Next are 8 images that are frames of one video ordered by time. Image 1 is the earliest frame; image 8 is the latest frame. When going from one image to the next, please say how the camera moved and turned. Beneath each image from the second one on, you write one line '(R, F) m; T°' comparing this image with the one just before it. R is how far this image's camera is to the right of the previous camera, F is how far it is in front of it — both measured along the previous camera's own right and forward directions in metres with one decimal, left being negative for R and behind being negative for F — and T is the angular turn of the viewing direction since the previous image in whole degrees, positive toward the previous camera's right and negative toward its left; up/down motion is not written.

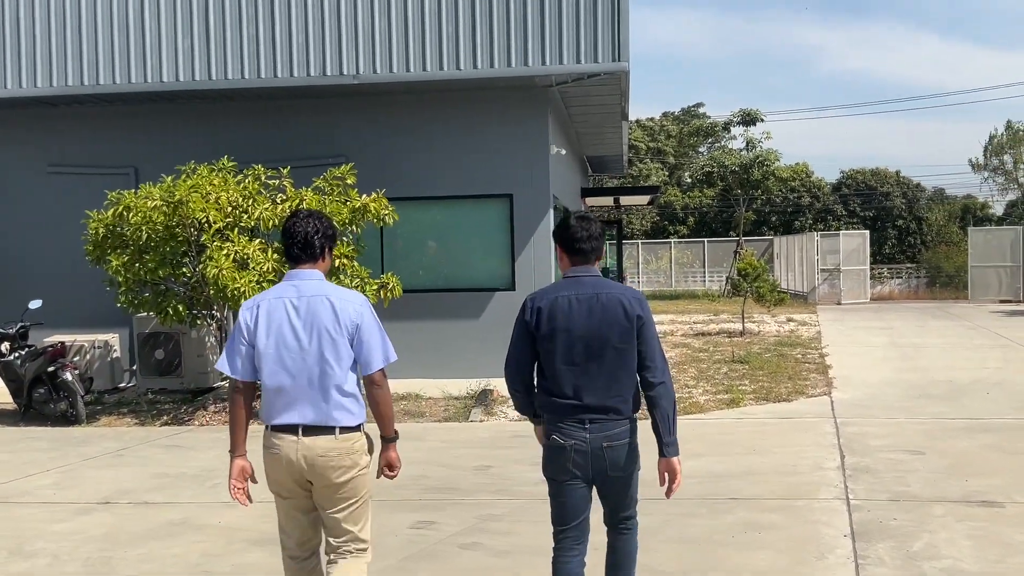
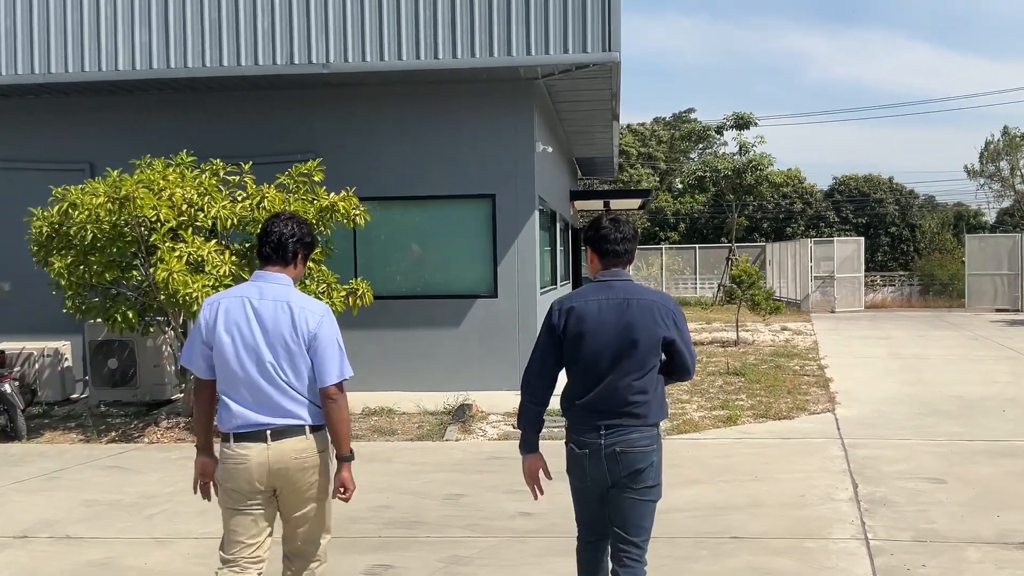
(+0.1, +0.7) m; +1°
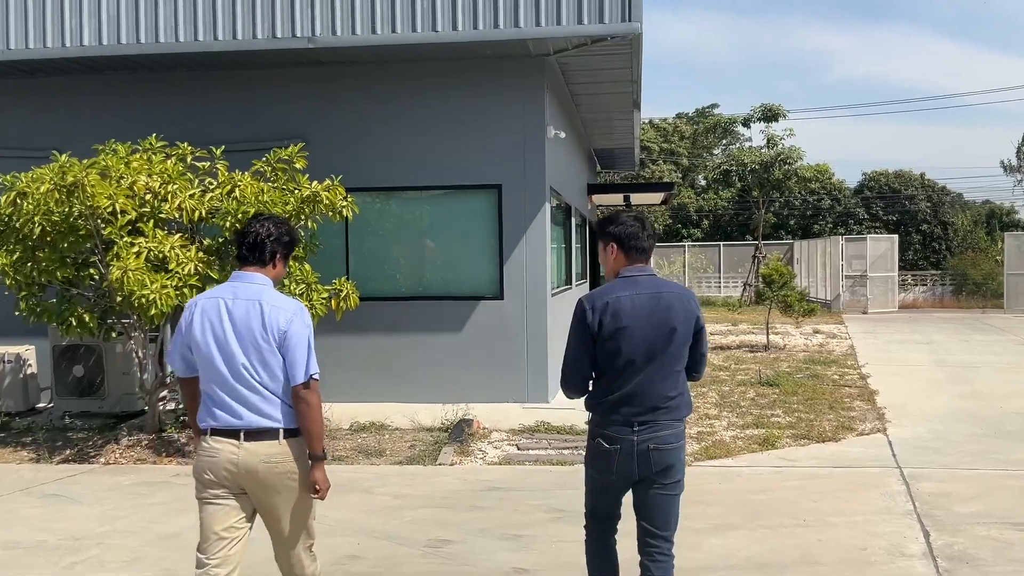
(+0.1, +1.0) m; -1°
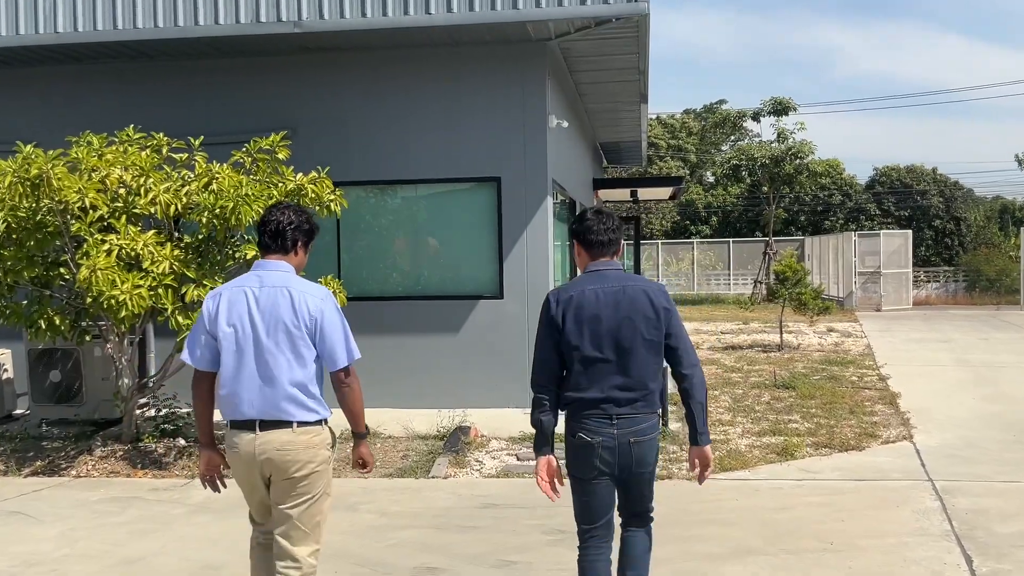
(+0.1, +0.5) m; 0°
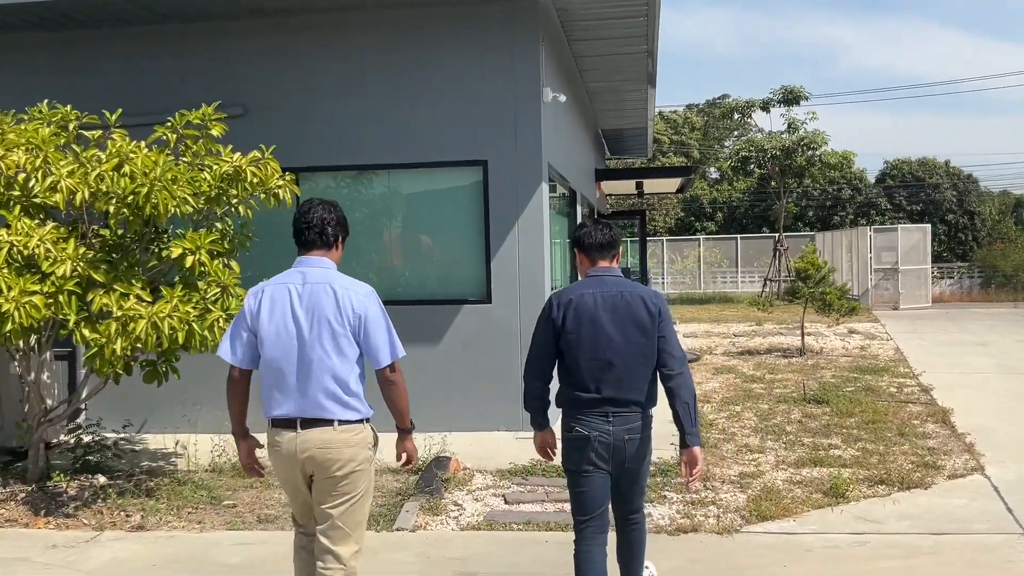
(+0.1, +1.2) m; 0°
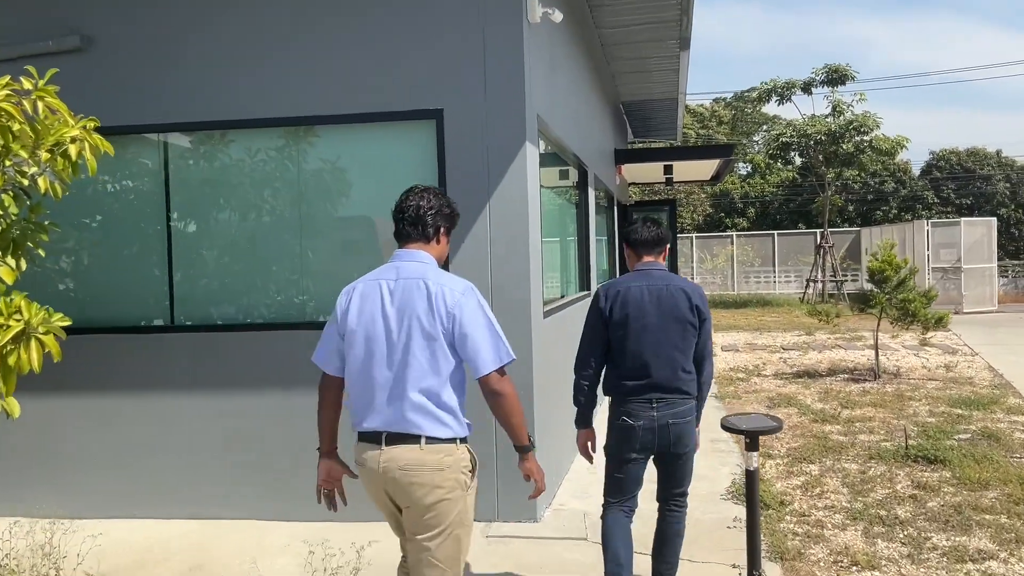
(+0.3, +2.4) m; -2°
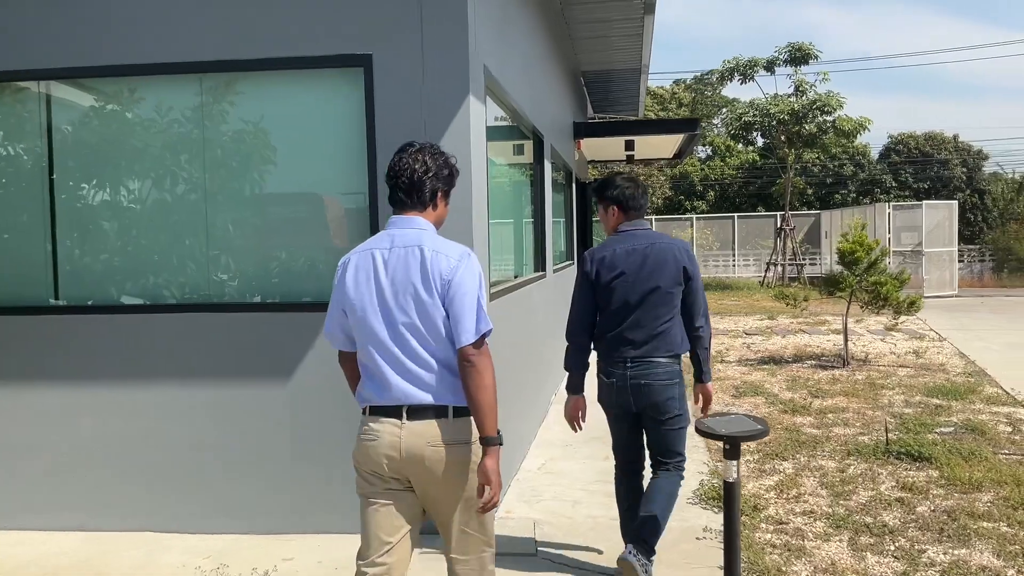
(+0.1, +0.6) m; +3°
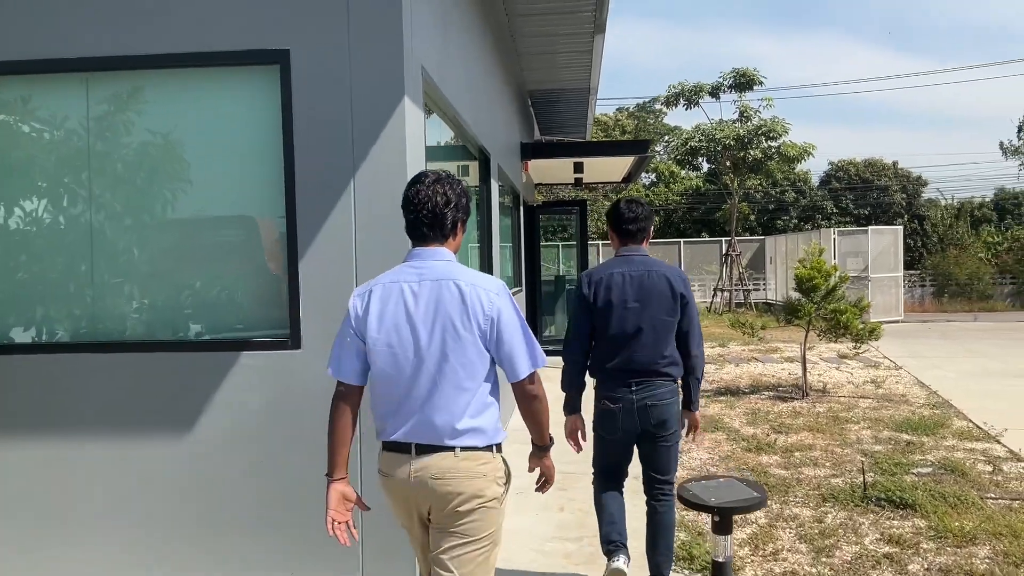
(0.0, +0.6) m; +3°
